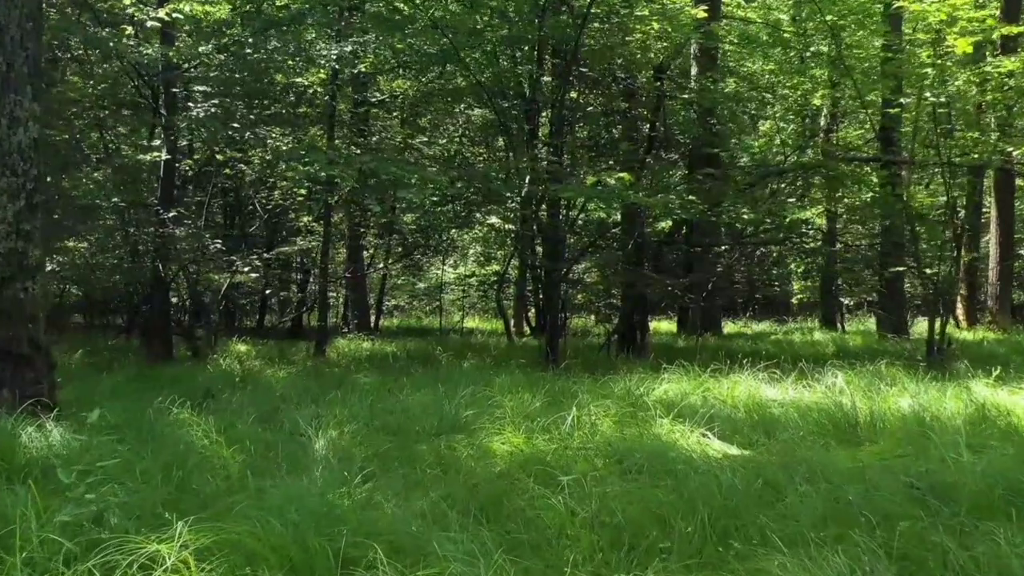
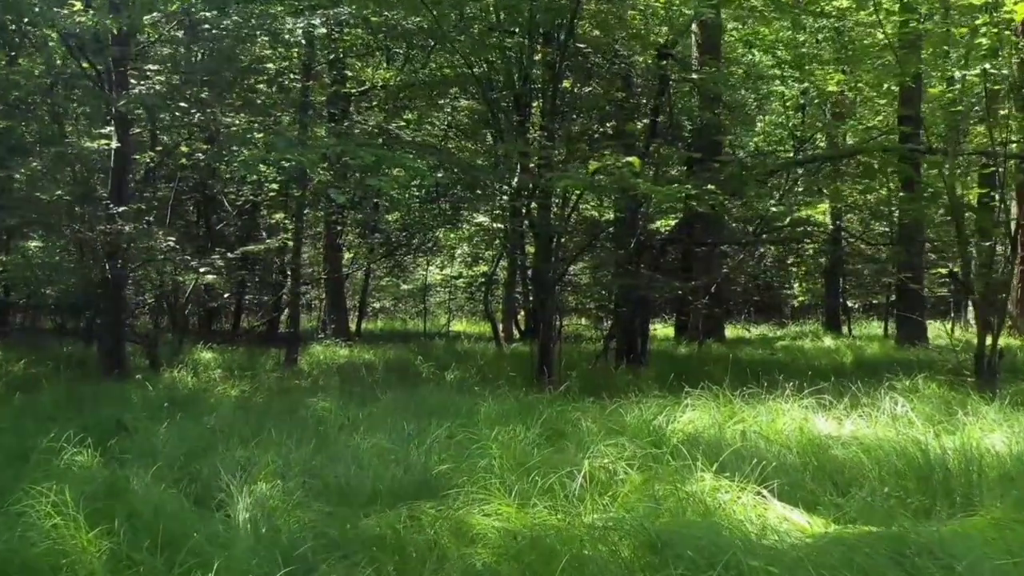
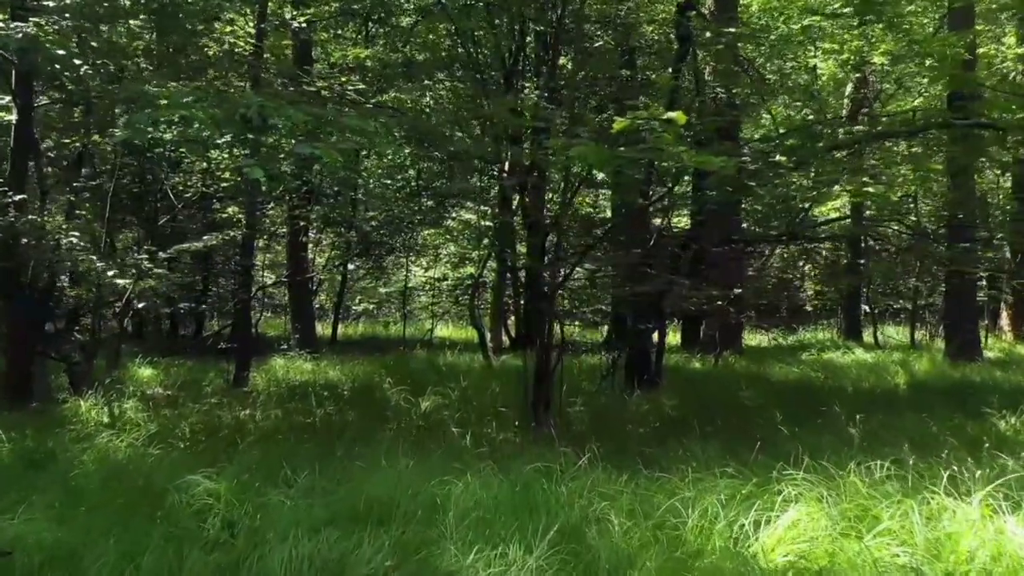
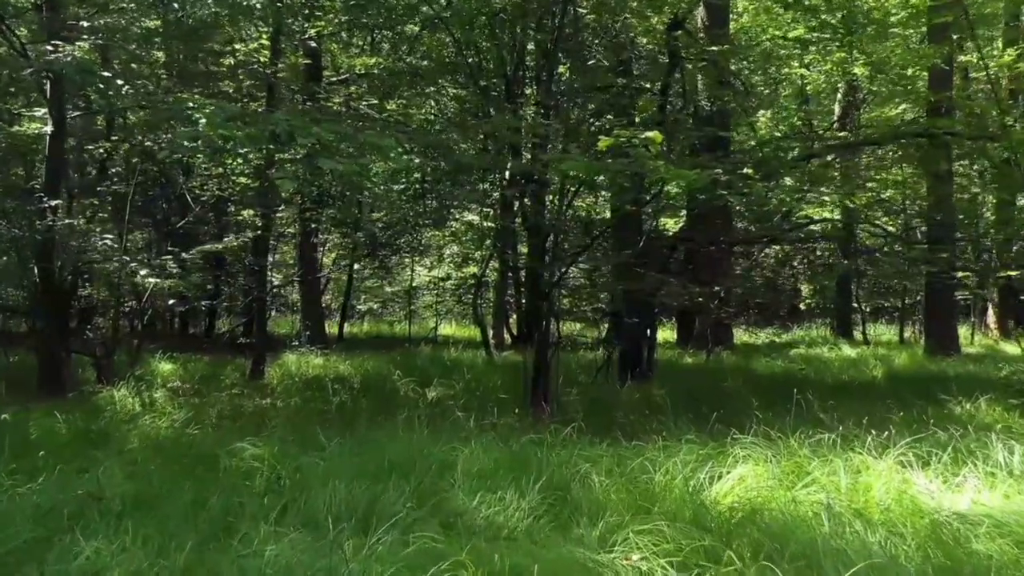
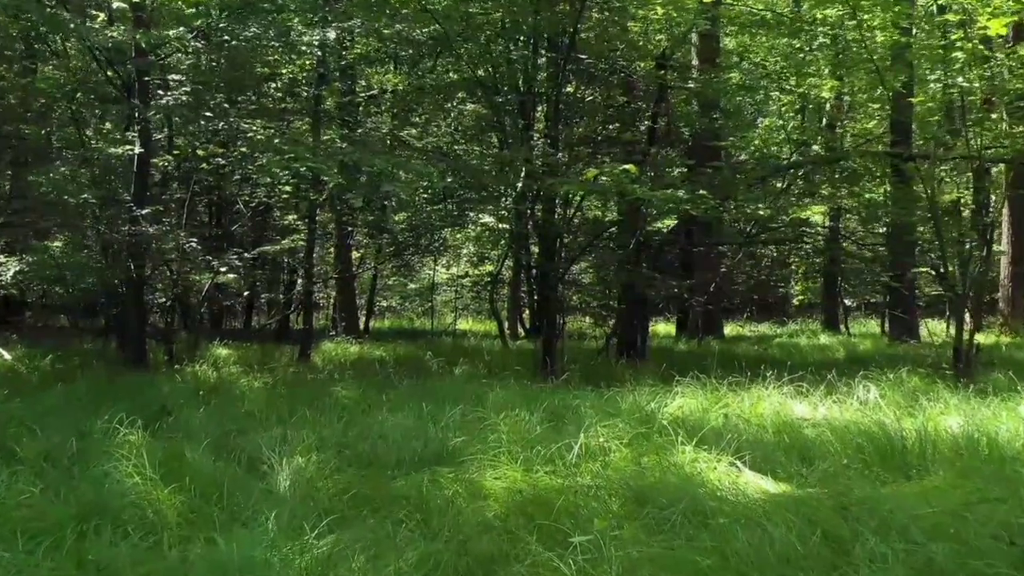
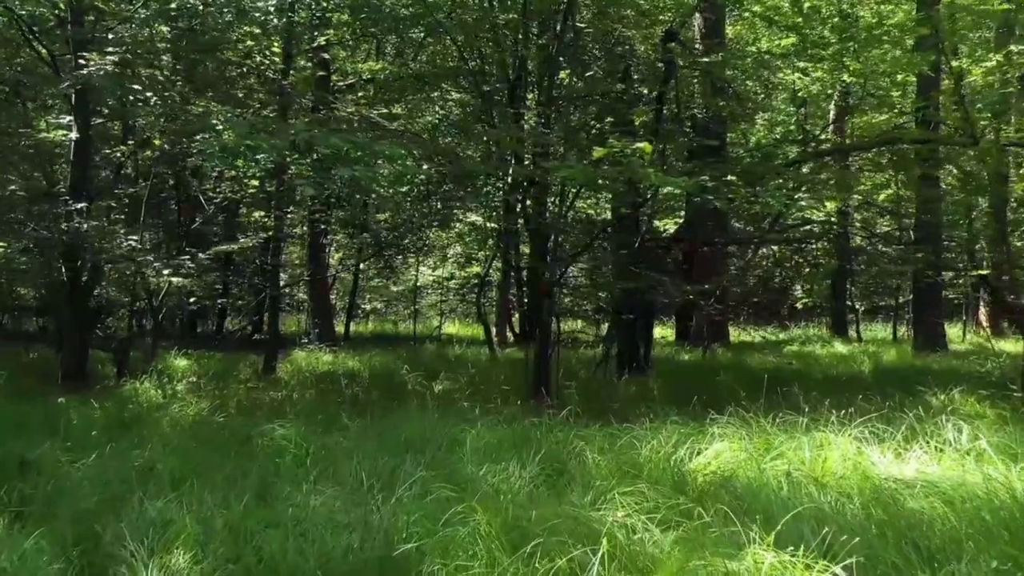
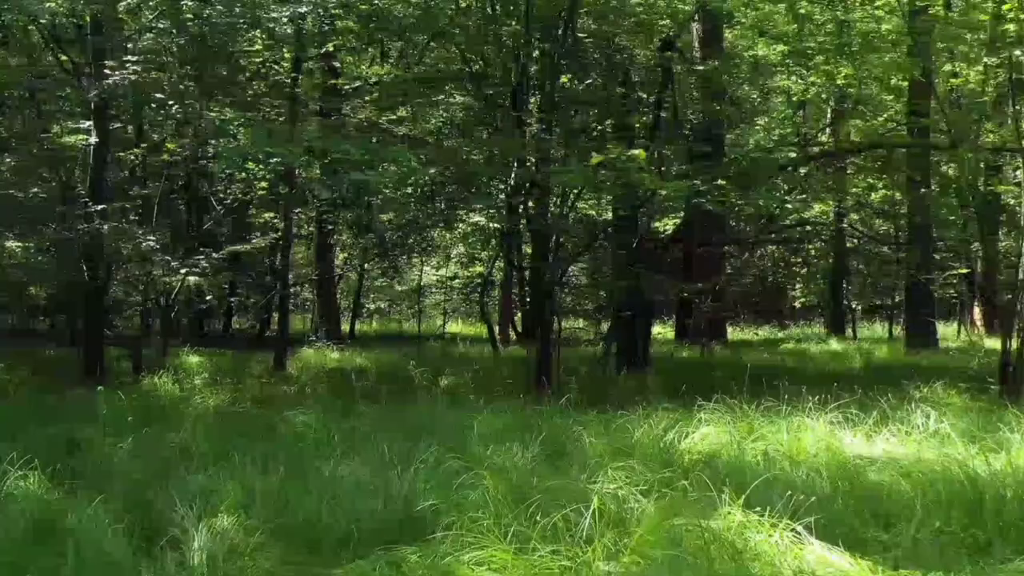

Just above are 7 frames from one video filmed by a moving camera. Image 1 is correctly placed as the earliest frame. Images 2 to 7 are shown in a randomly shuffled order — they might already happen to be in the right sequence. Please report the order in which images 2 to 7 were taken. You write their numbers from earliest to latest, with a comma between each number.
5, 2, 7, 6, 4, 3
